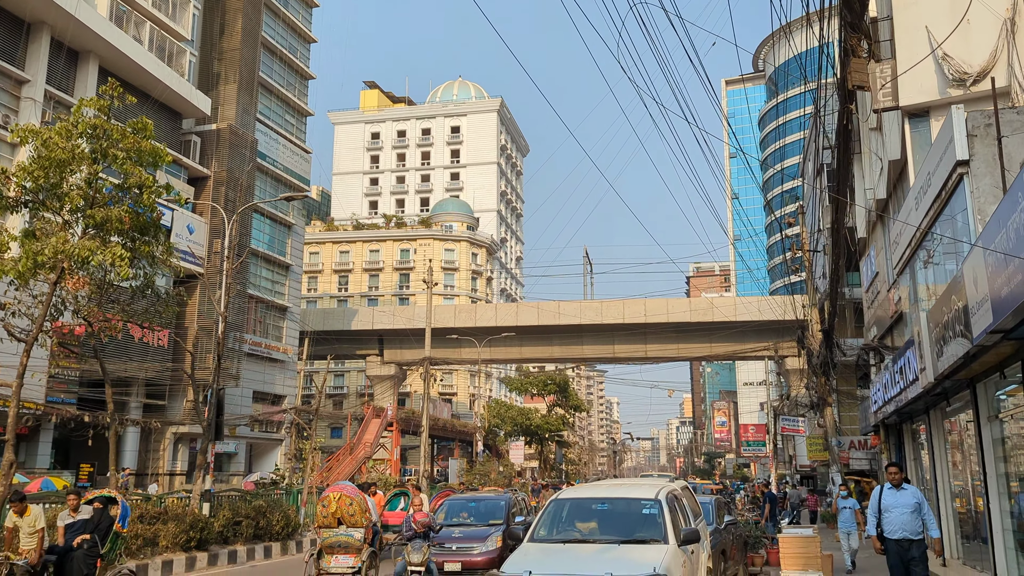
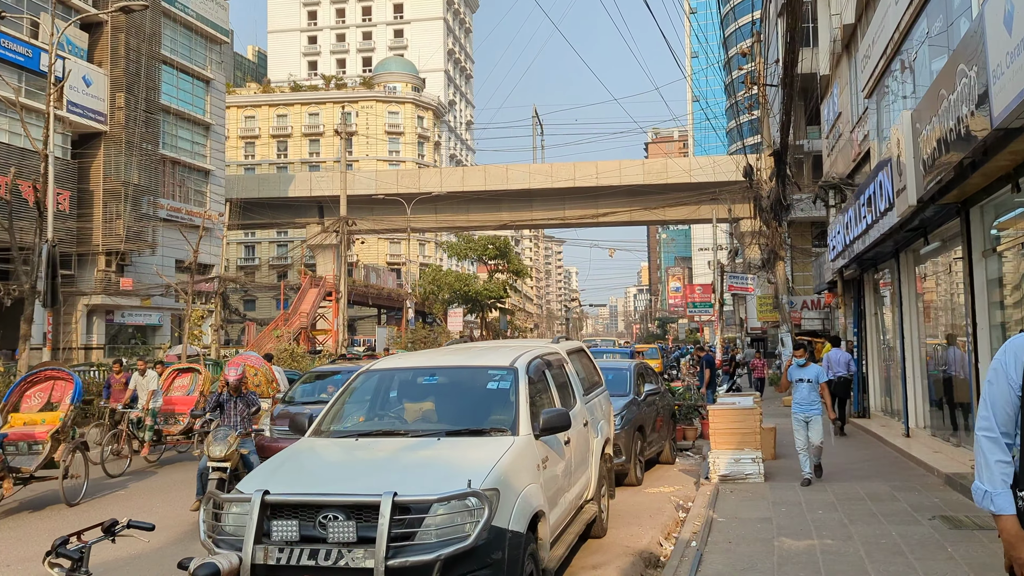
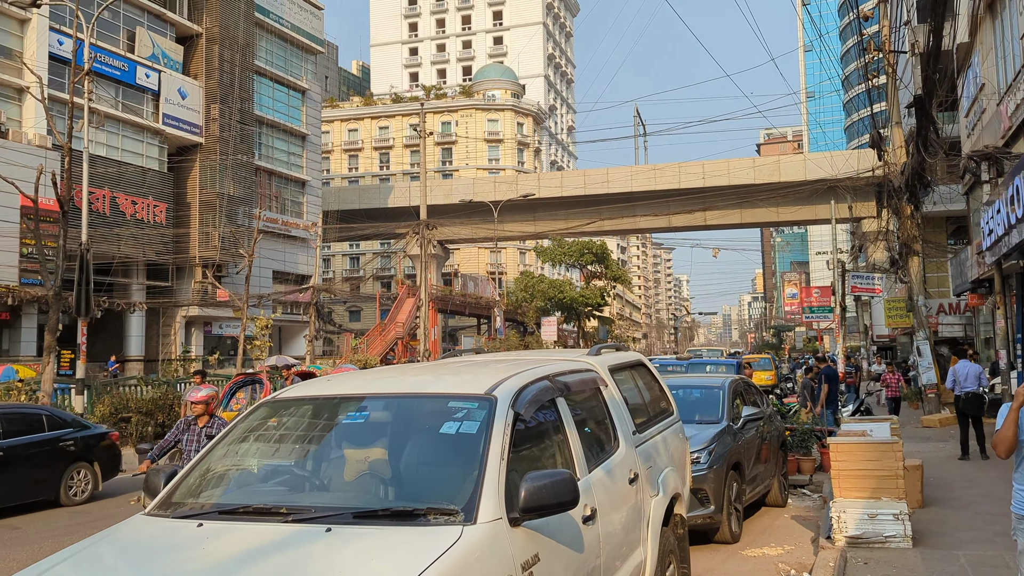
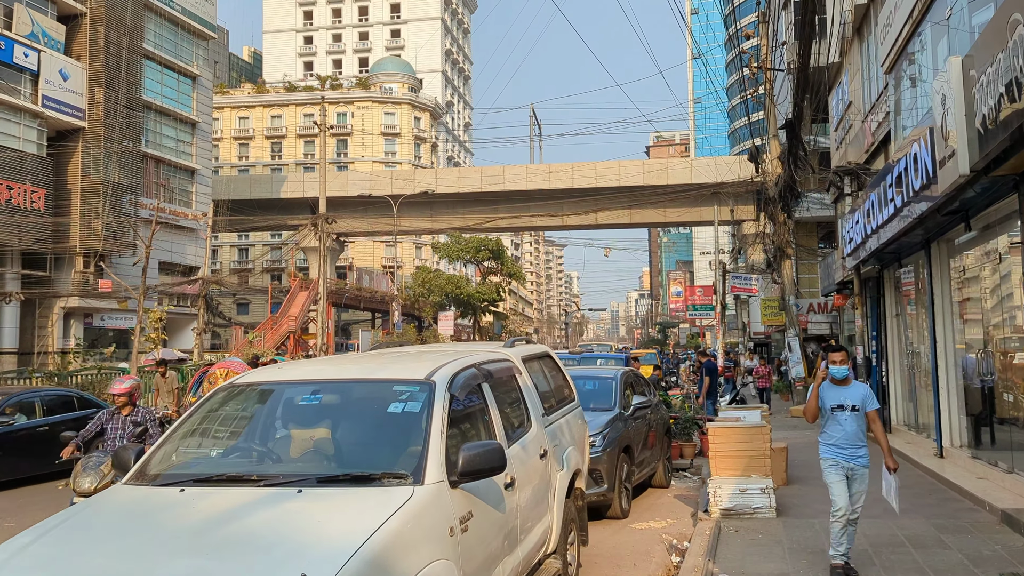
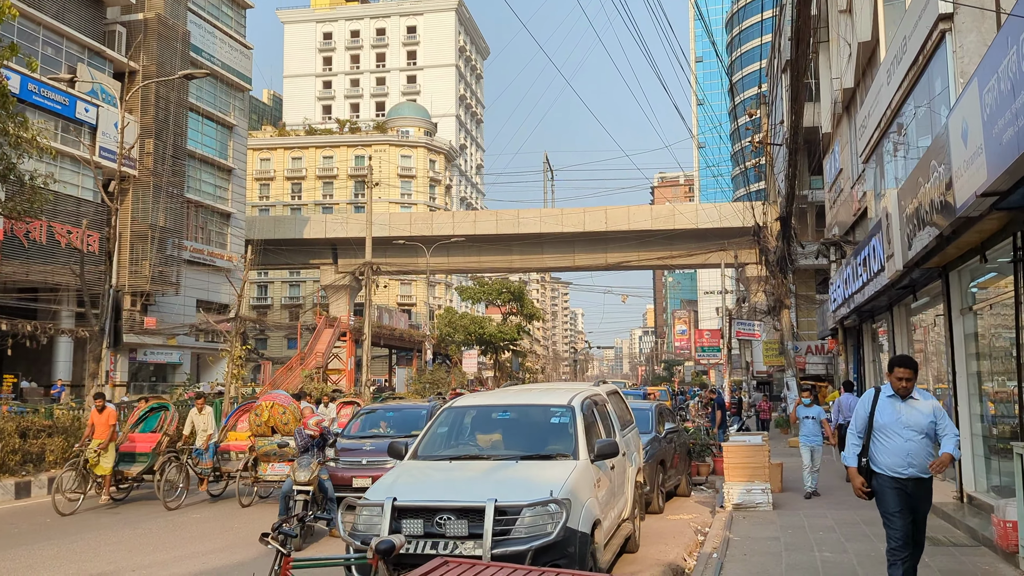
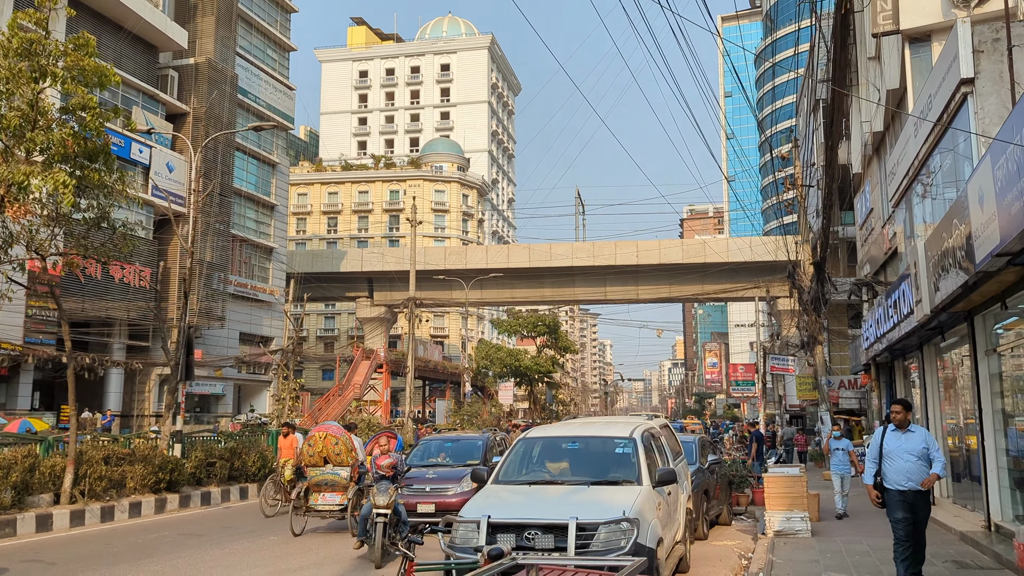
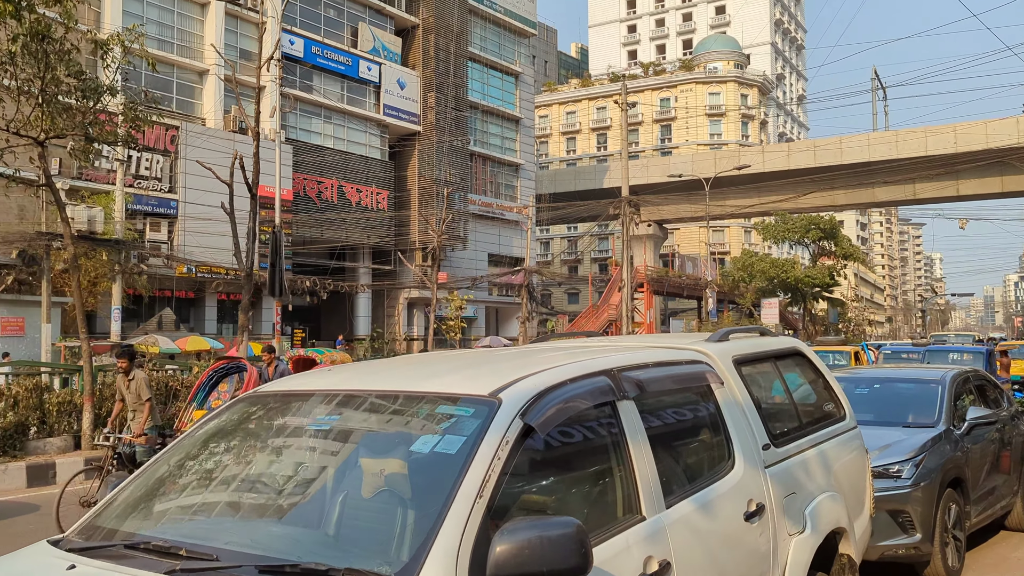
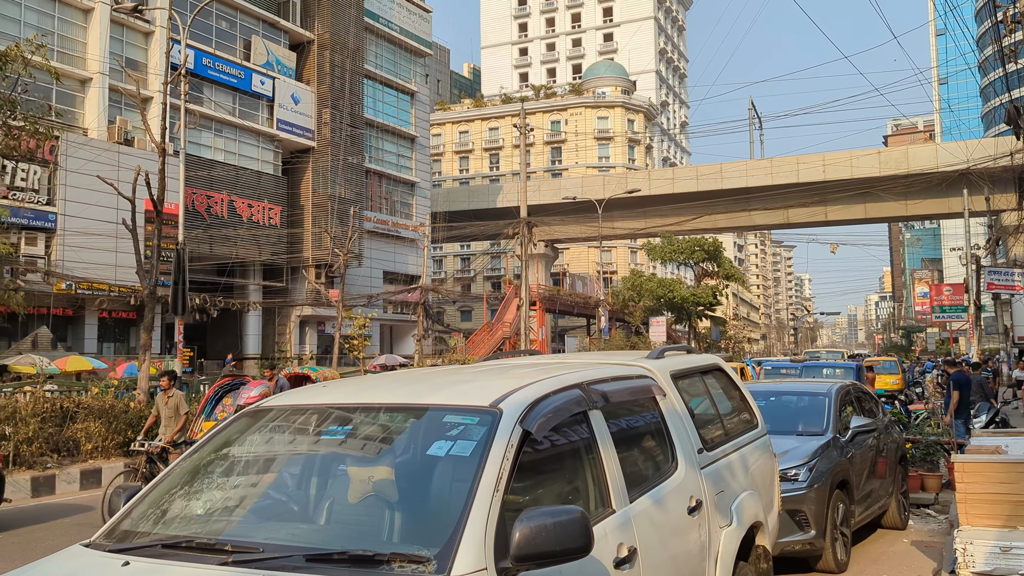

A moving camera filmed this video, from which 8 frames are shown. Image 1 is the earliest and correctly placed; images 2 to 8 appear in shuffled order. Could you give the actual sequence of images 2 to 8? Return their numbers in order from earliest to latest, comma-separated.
6, 5, 2, 4, 3, 8, 7
